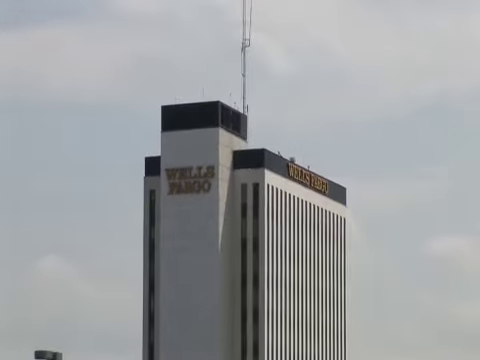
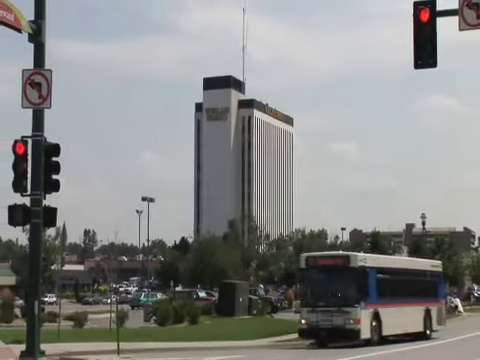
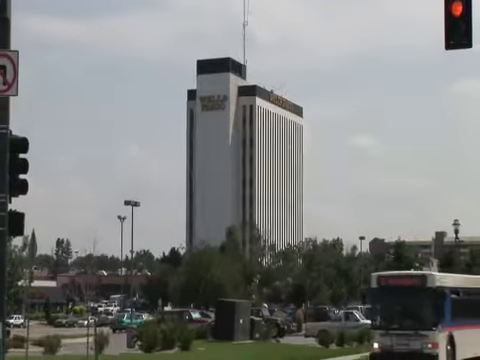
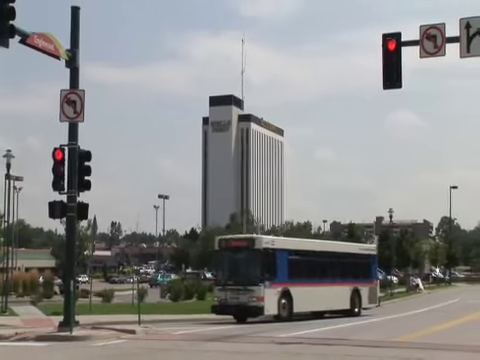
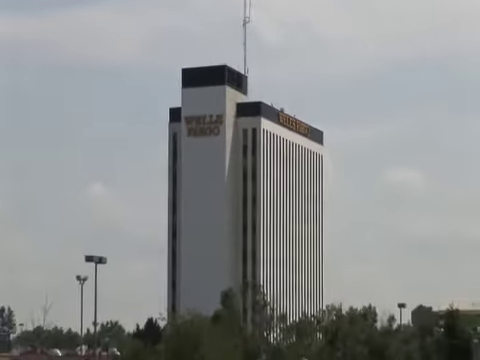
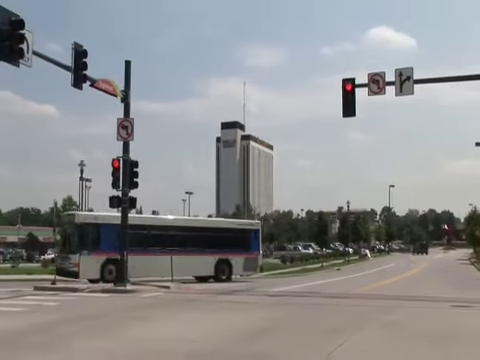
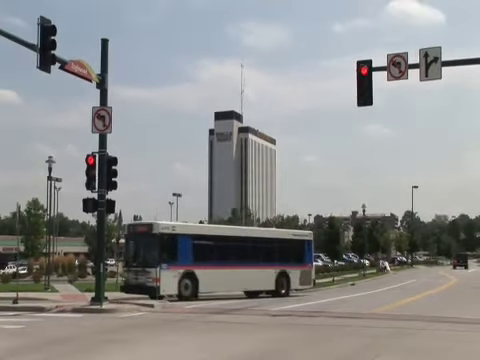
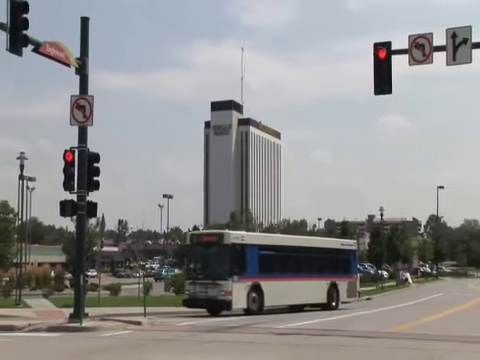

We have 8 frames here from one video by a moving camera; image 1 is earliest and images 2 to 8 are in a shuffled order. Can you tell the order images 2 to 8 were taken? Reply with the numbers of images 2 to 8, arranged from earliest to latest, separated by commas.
5, 3, 2, 4, 8, 7, 6
